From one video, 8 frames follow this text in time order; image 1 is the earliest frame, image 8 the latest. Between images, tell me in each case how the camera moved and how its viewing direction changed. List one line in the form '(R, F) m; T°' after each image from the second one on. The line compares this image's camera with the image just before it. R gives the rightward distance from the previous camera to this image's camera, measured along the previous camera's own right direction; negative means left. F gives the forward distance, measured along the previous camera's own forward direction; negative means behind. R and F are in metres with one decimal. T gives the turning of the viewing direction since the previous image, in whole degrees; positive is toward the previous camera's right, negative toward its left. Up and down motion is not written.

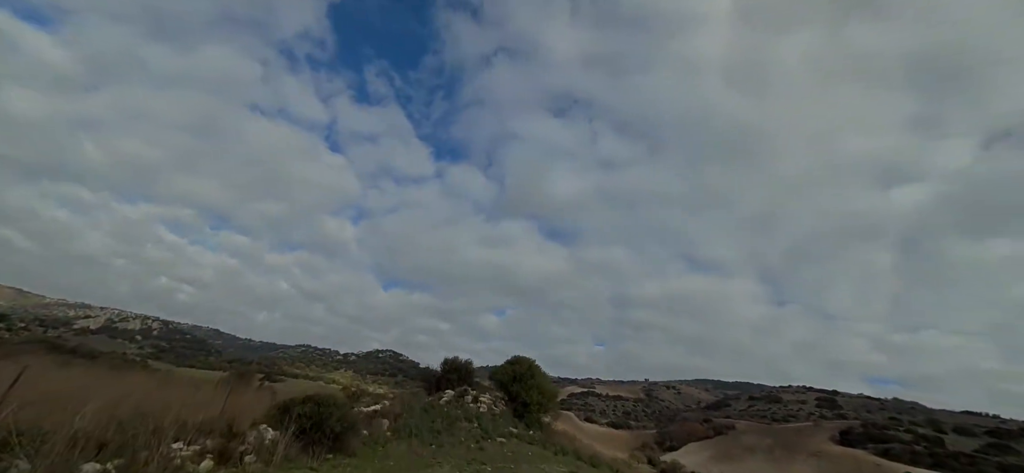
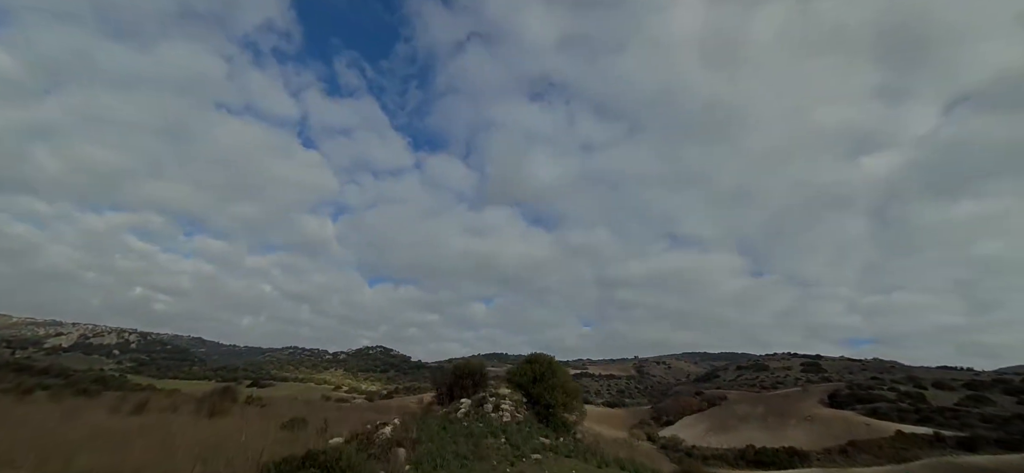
(-0.6, +1.0) m; +2°
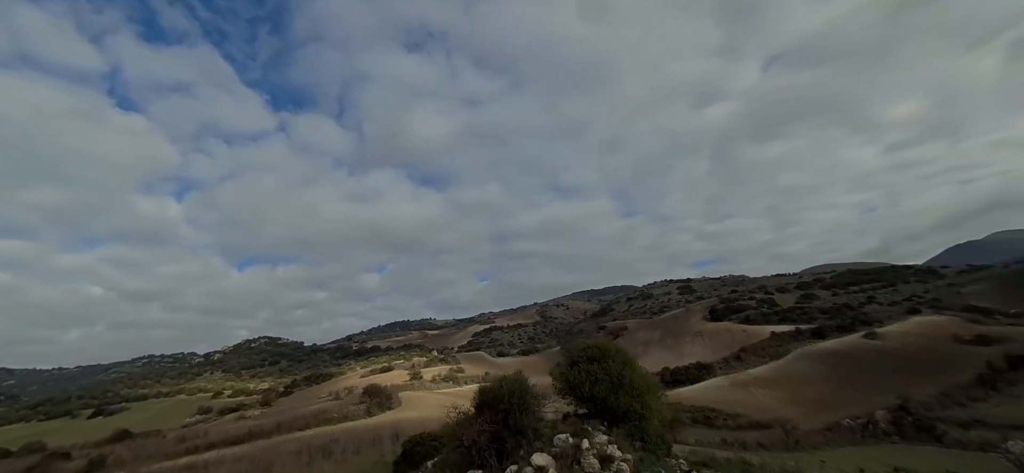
(-1.9, +3.7) m; +15°
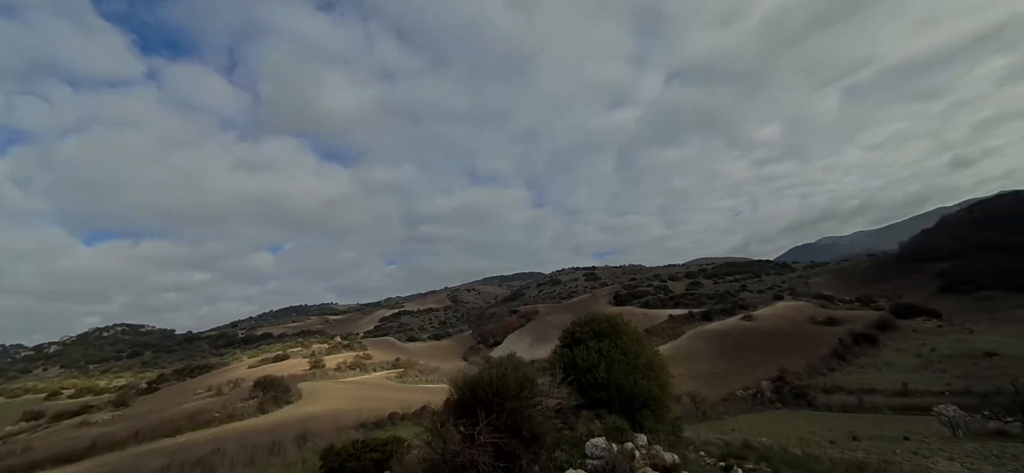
(-0.8, +1.5) m; +12°
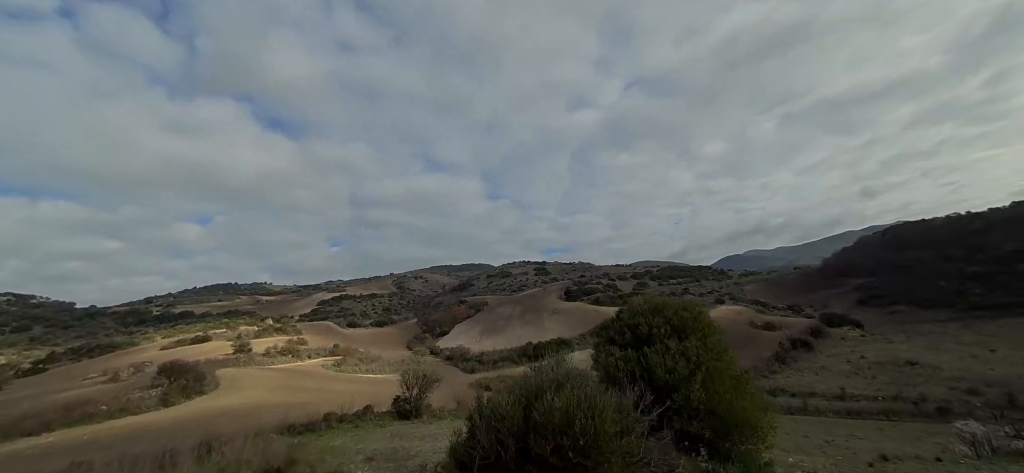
(-0.6, +1.8) m; +7°
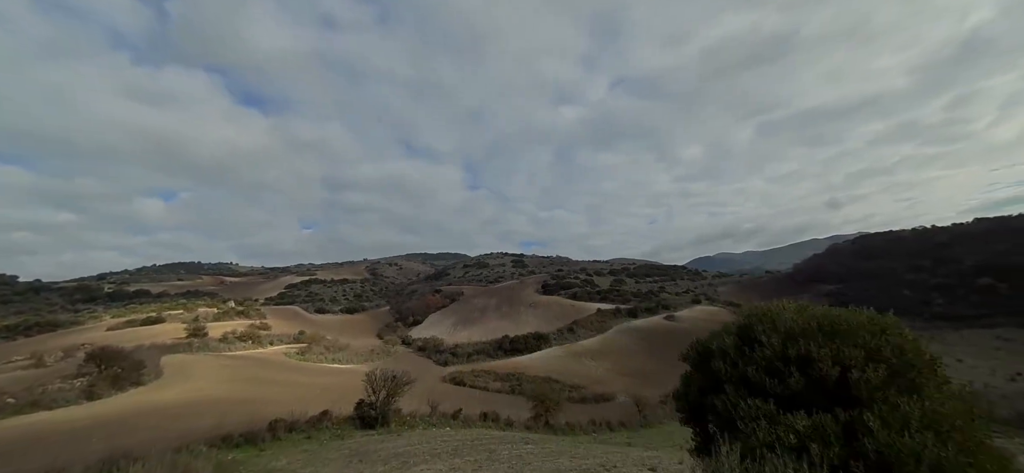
(-0.4, +1.6) m; +3°
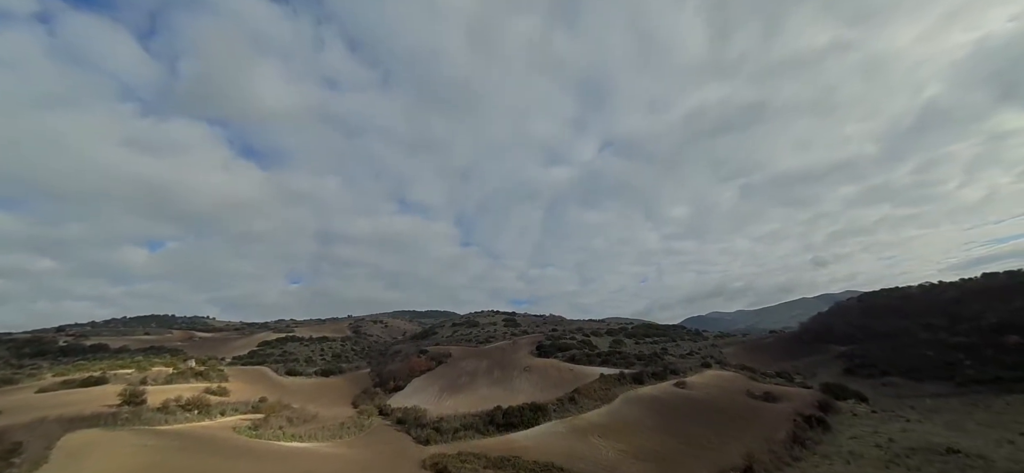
(-0.3, +3.6) m; +1°
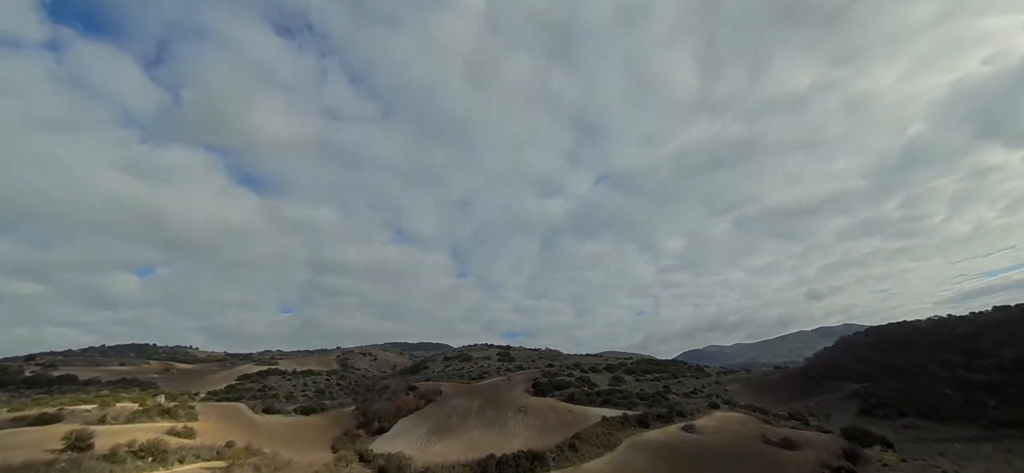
(-0.1, +2.4) m; +1°
